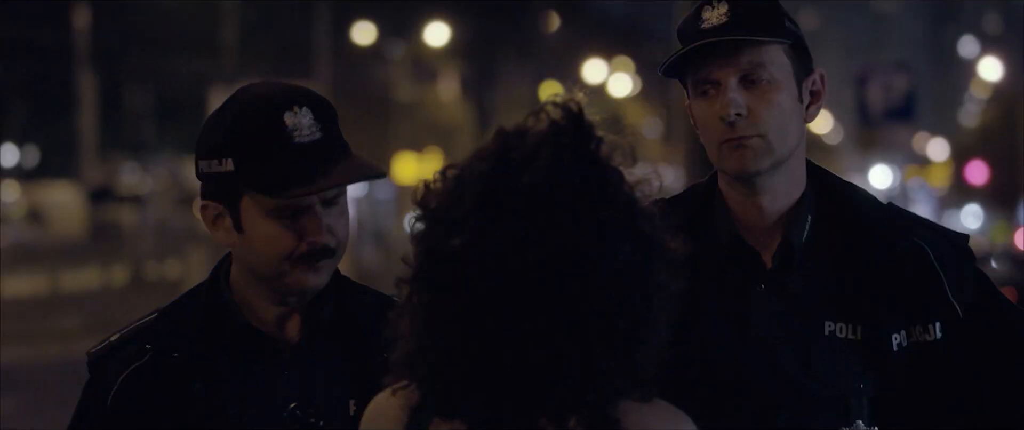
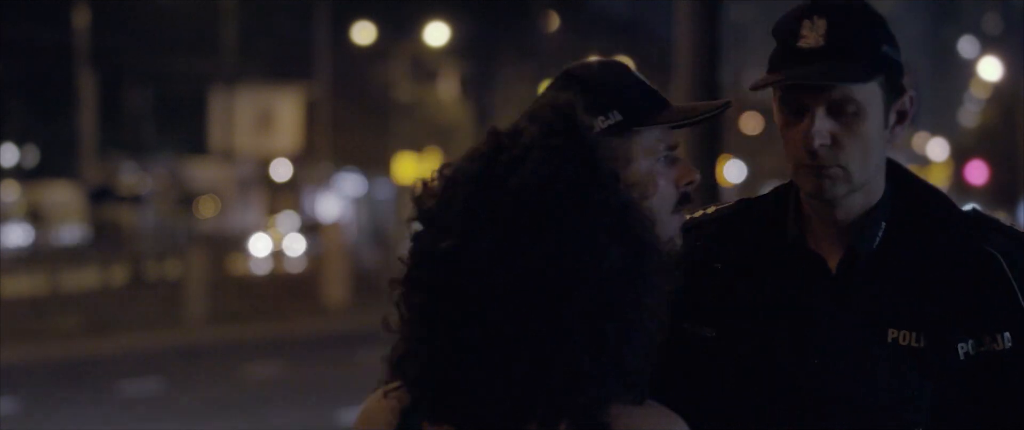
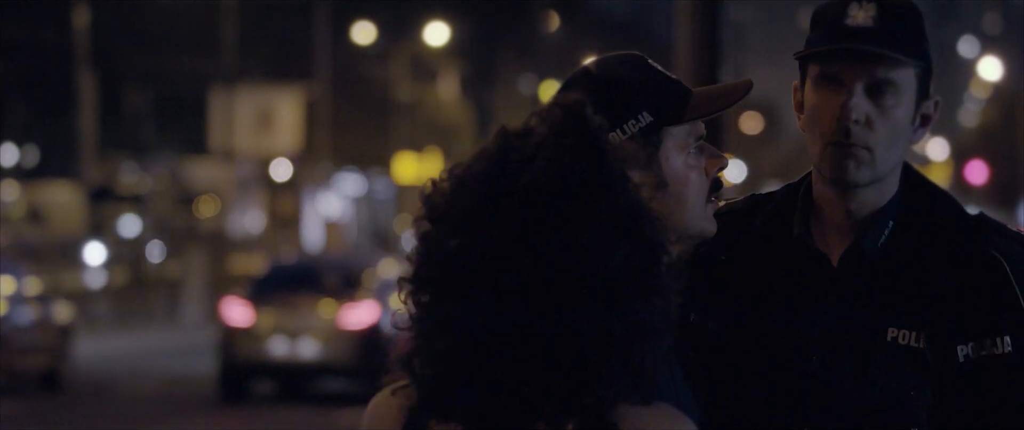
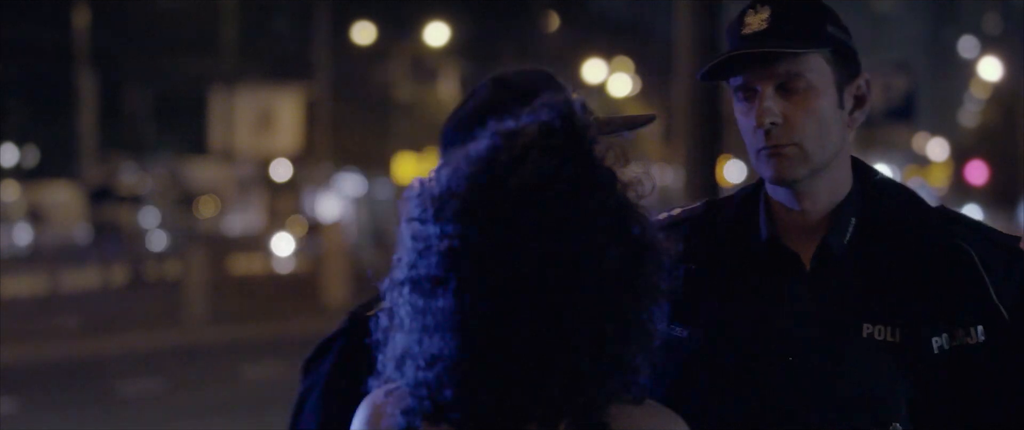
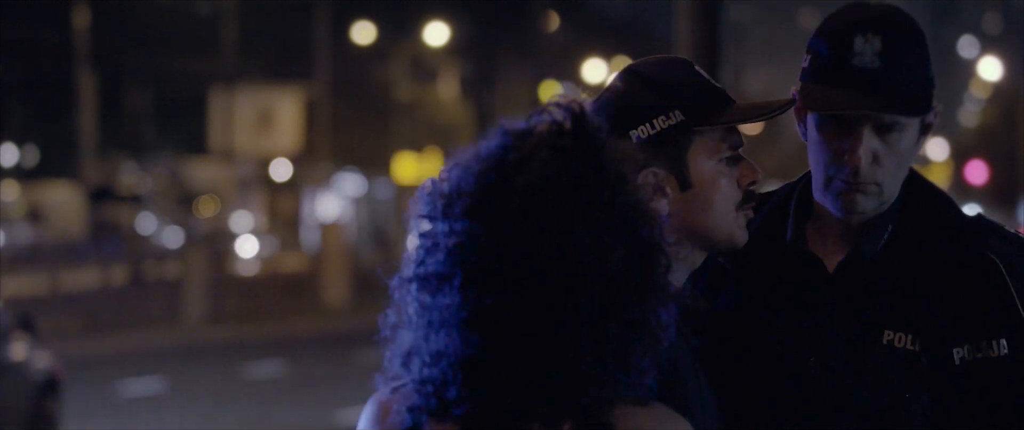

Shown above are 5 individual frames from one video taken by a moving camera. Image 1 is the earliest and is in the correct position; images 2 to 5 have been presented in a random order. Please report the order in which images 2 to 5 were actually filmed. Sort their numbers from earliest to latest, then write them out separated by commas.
4, 2, 5, 3
